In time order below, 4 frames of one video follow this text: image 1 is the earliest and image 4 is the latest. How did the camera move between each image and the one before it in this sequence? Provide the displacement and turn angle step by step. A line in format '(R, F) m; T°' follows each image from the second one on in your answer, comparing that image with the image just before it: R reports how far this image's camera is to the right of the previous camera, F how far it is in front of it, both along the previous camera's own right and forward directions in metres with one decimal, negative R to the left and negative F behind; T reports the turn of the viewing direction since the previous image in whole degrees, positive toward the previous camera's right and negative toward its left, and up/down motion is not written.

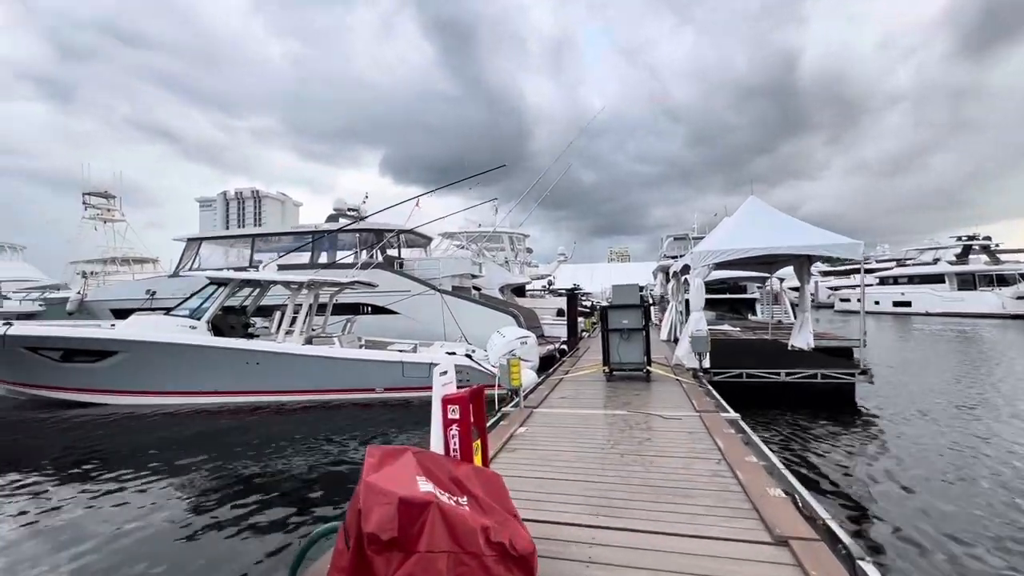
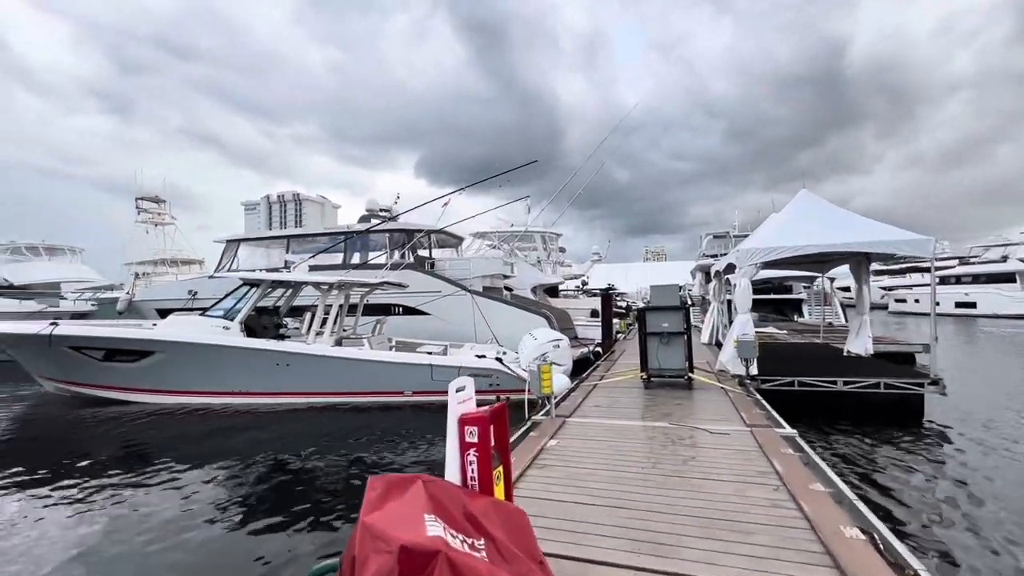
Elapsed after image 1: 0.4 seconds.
(0.0, +0.3) m; -4°
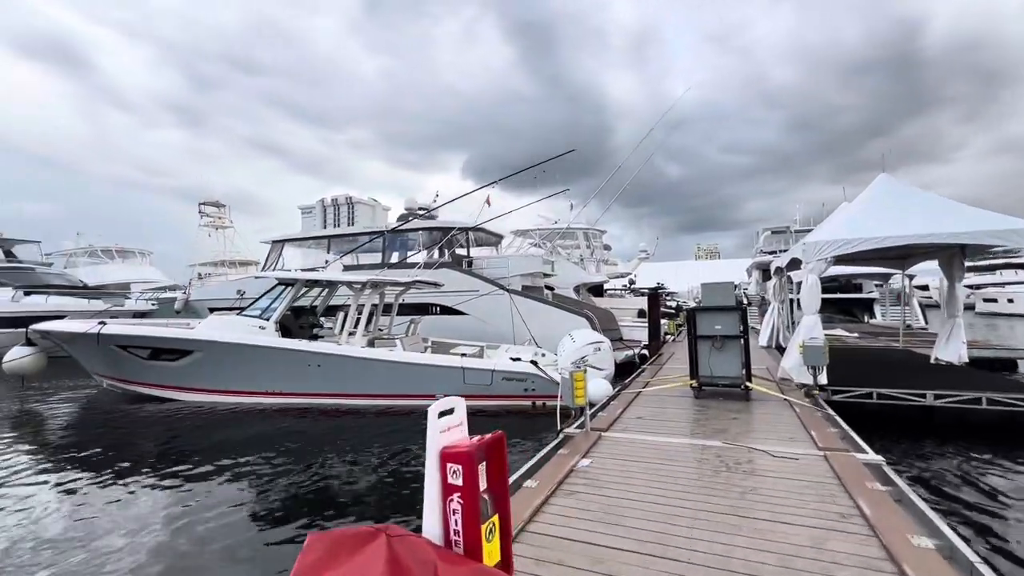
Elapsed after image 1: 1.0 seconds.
(+0.2, +0.5) m; -6°
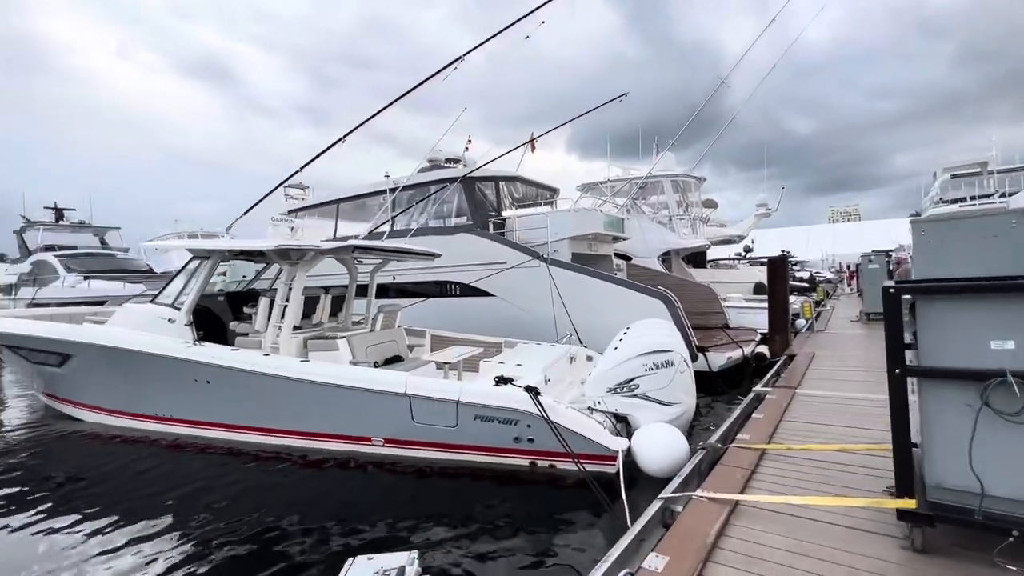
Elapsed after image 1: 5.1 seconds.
(+1.1, +3.7) m; -13°
